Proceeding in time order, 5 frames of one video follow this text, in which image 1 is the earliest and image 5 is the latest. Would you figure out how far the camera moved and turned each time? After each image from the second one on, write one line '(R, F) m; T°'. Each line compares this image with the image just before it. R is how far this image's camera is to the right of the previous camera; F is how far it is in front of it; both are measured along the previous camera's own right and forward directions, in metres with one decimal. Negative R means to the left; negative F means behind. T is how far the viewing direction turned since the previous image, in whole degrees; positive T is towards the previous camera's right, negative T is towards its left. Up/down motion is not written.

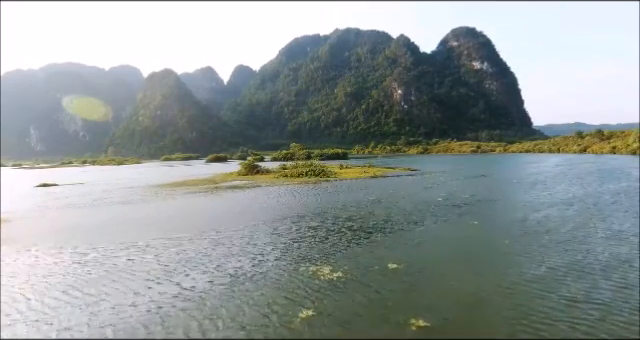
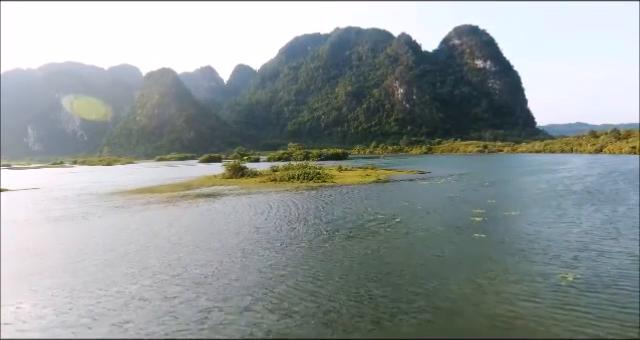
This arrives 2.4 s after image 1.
(+0.4, +6.5) m; 0°
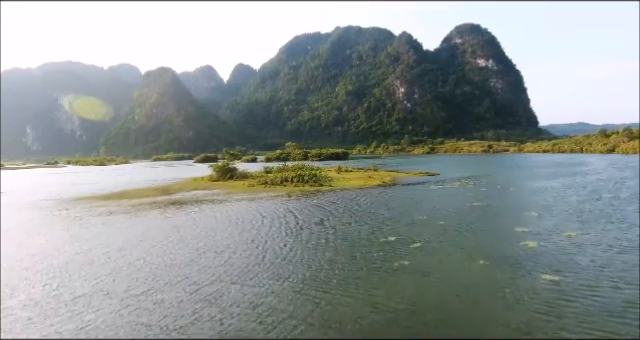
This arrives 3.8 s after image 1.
(+0.3, +4.4) m; 0°
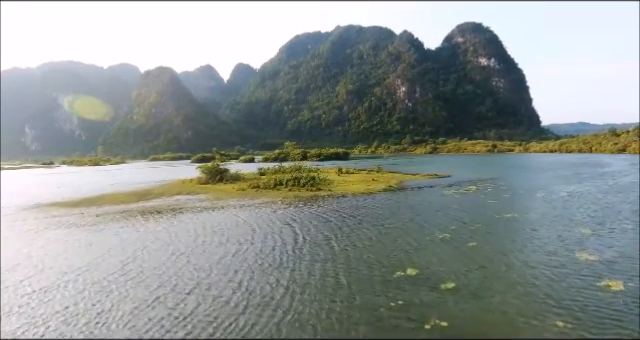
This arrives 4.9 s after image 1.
(+0.1, +3.5) m; 0°
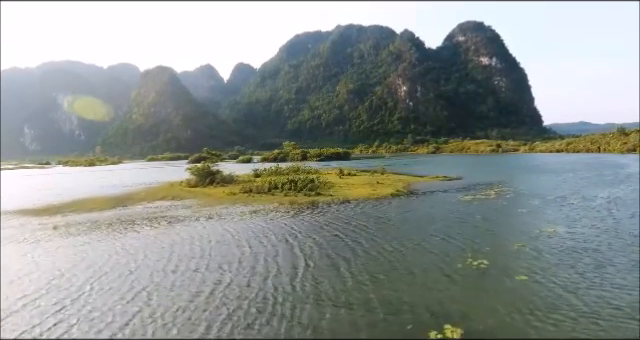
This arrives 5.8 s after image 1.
(0.0, +2.9) m; 0°
